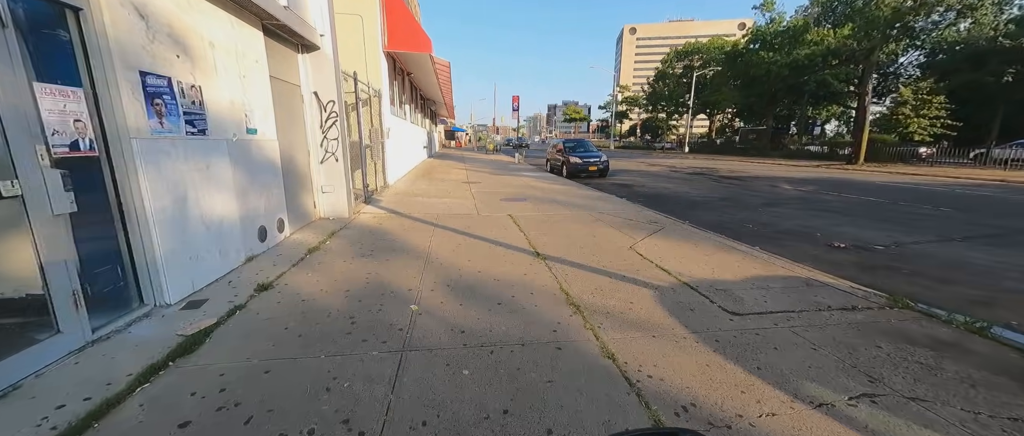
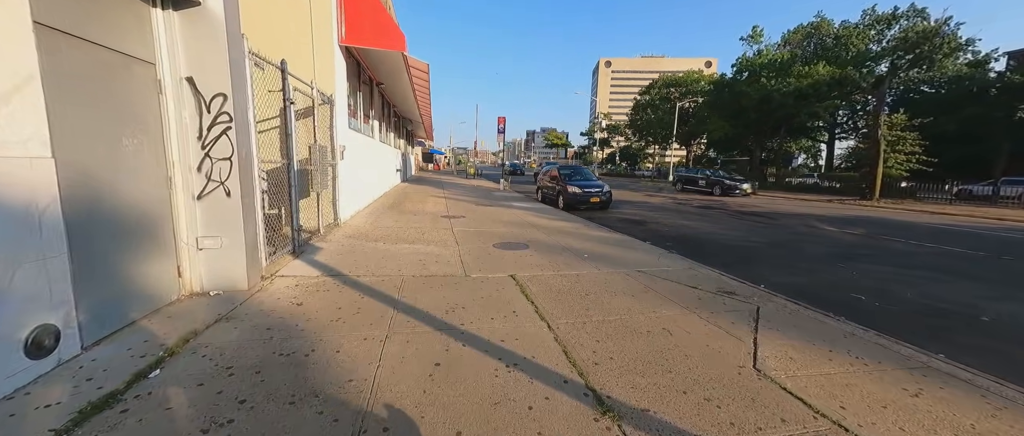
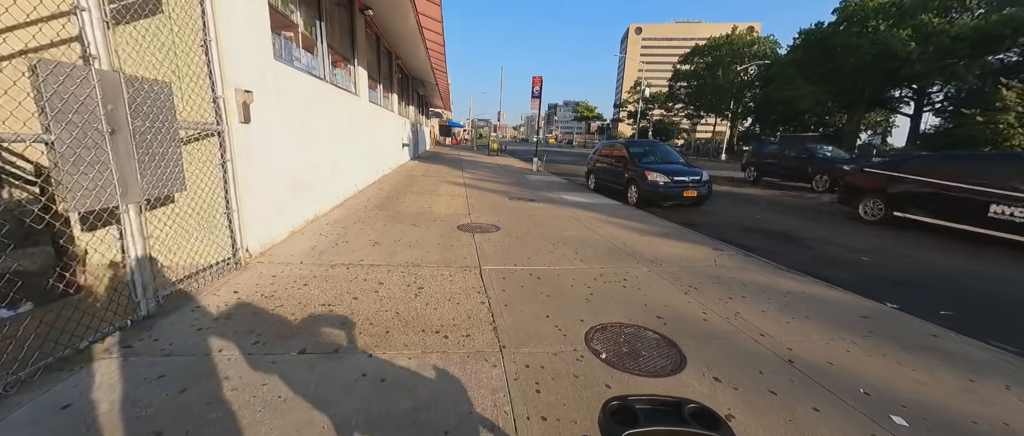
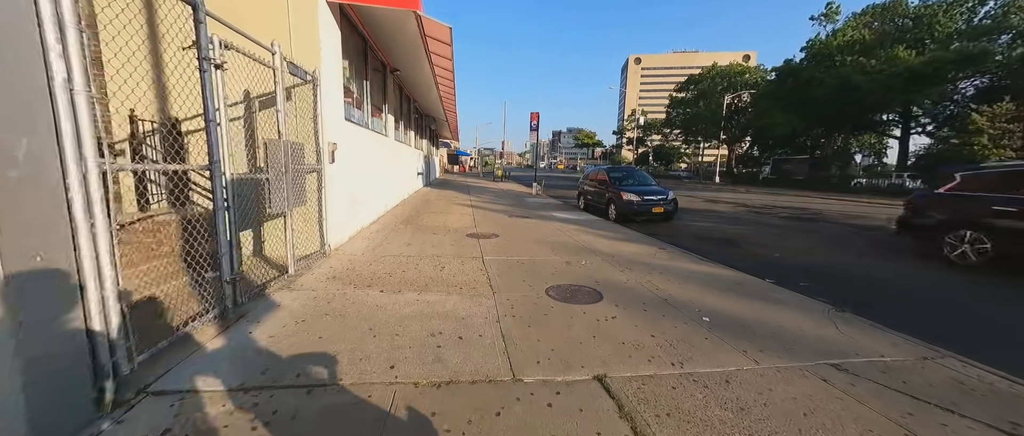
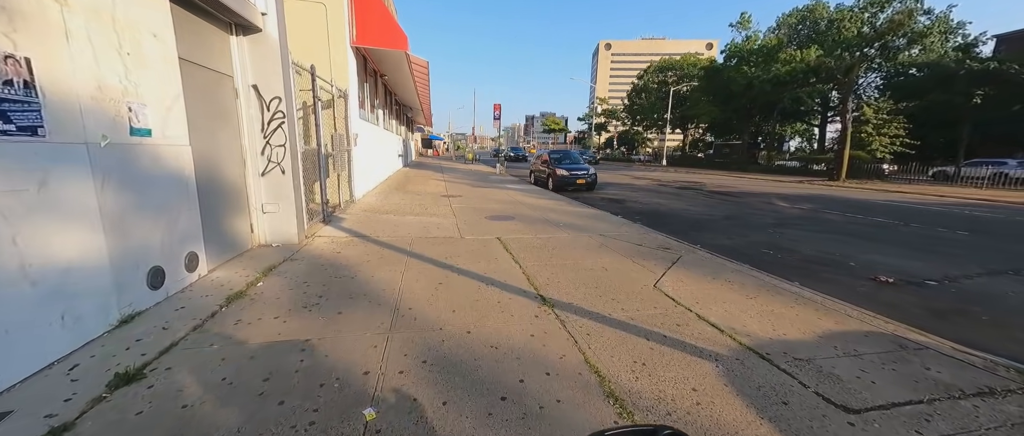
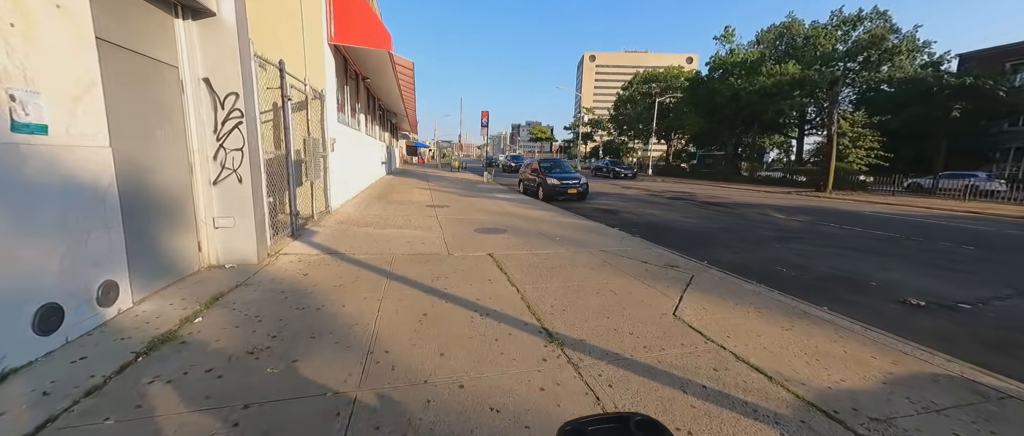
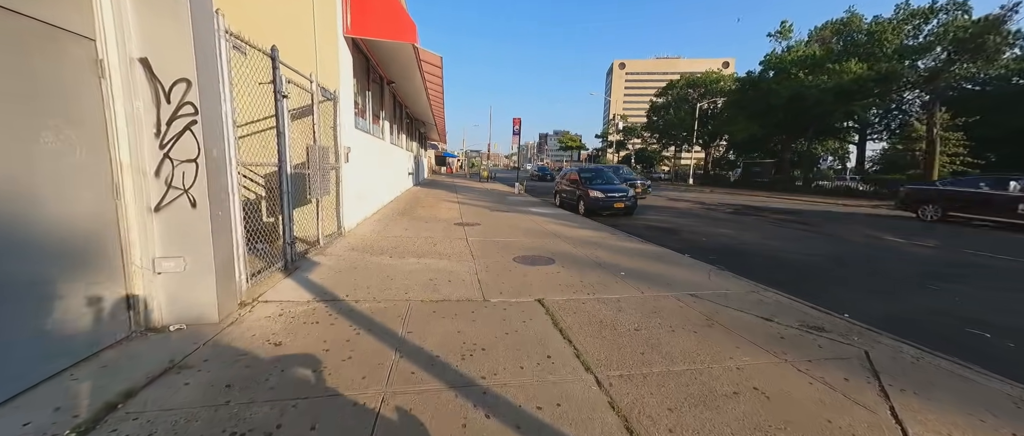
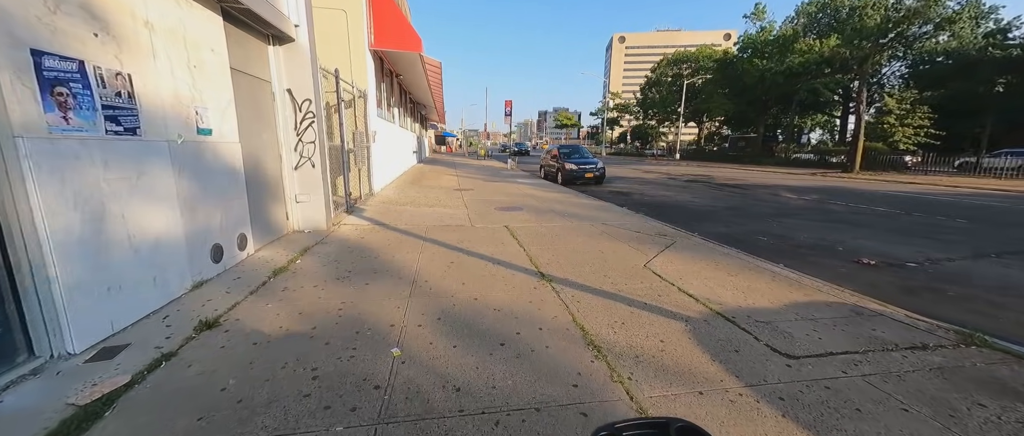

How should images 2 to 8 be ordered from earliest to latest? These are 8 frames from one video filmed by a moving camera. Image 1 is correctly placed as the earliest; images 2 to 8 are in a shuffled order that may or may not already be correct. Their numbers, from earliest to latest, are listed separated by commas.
8, 5, 6, 2, 7, 4, 3
